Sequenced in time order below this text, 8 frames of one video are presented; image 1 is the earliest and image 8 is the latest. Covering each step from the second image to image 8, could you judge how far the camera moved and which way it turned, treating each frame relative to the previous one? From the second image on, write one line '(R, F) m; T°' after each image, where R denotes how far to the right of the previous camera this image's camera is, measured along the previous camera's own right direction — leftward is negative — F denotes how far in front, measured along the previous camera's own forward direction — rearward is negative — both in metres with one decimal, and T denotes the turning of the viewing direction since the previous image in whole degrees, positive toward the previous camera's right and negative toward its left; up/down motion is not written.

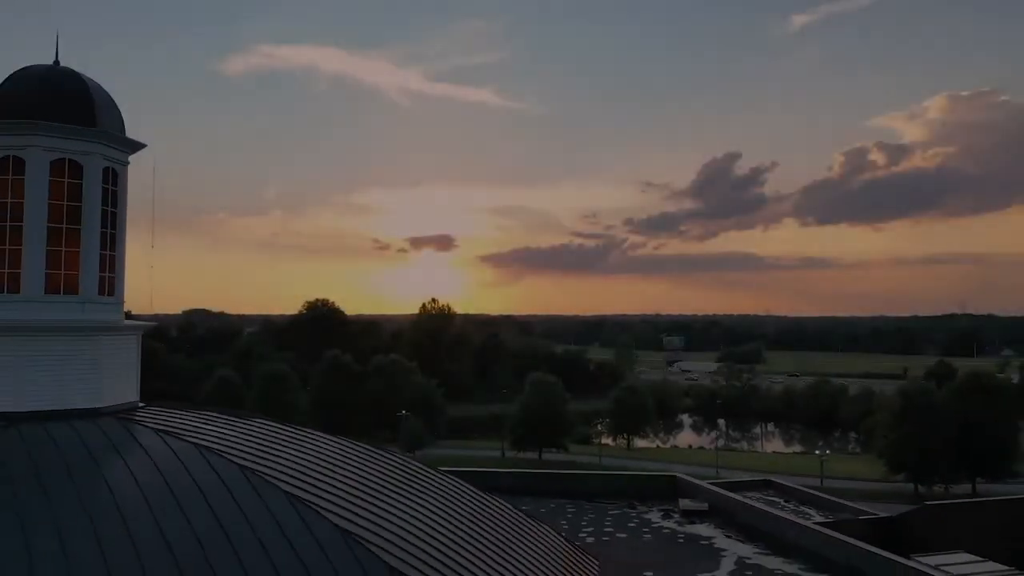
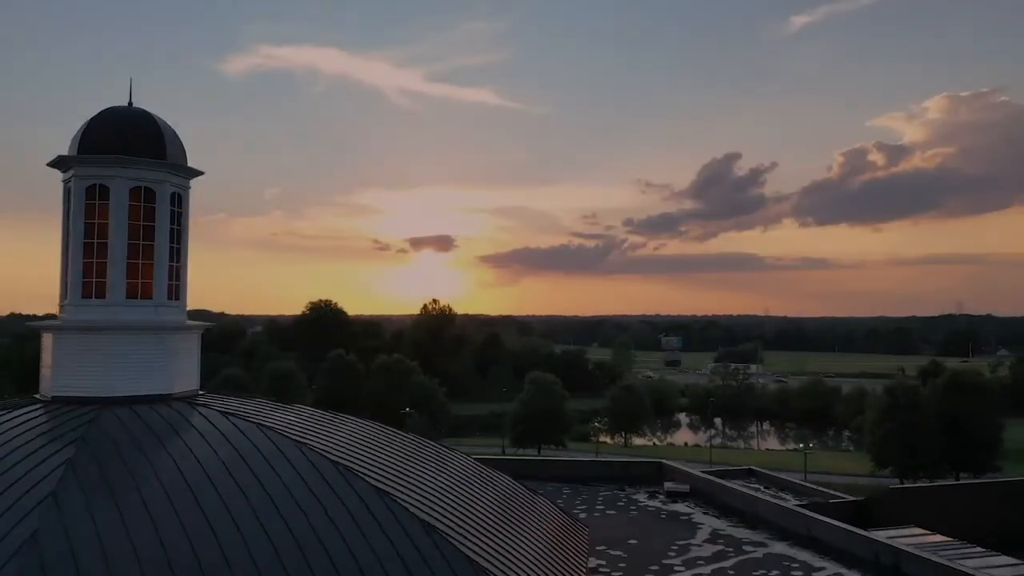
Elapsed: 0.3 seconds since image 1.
(0.0, -2.2) m; 0°
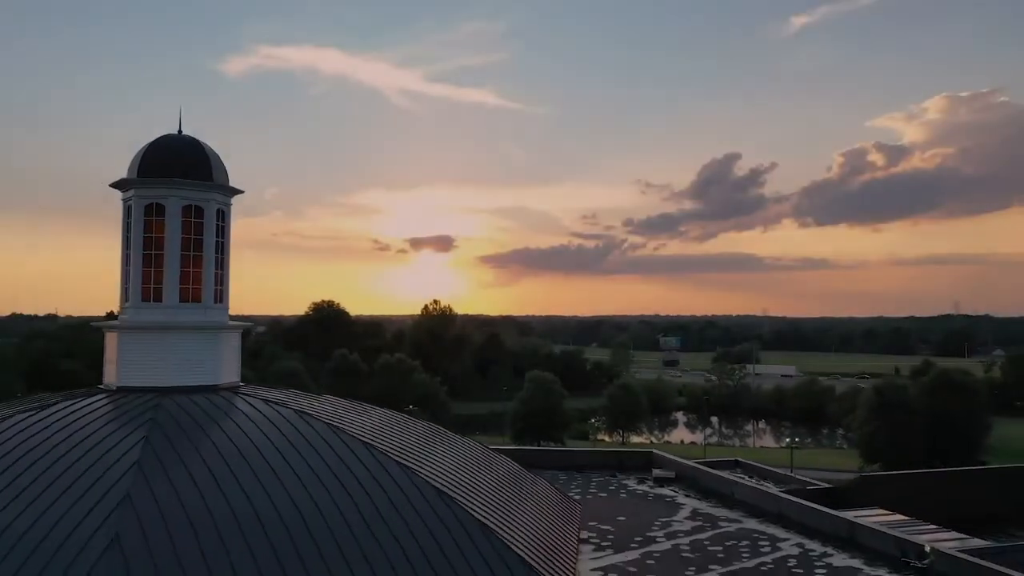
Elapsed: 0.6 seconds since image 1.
(0.0, -2.1) m; 0°
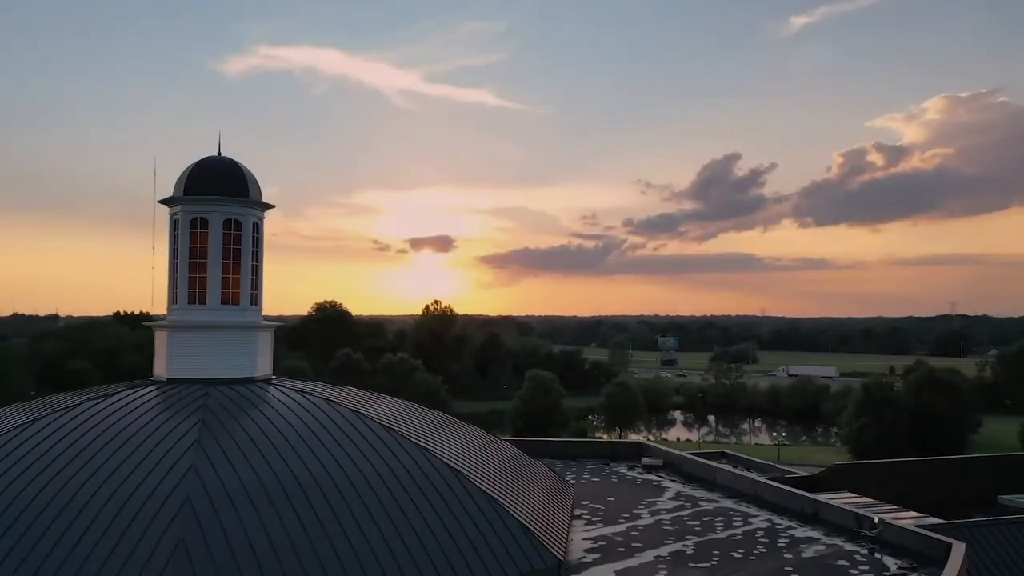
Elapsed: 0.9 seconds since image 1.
(0.0, -2.1) m; 0°
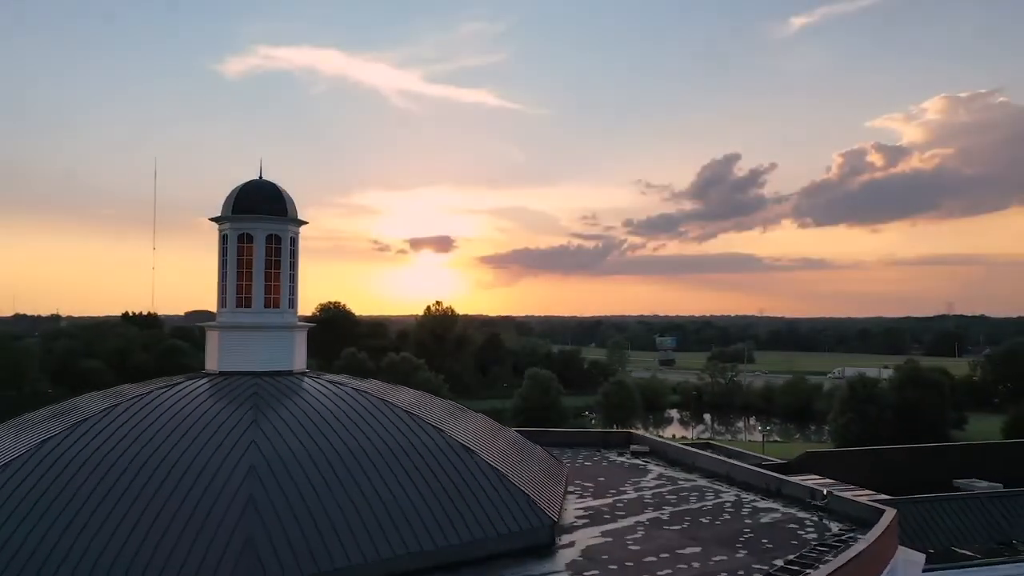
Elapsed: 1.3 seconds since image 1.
(-0.1, -2.9) m; 0°
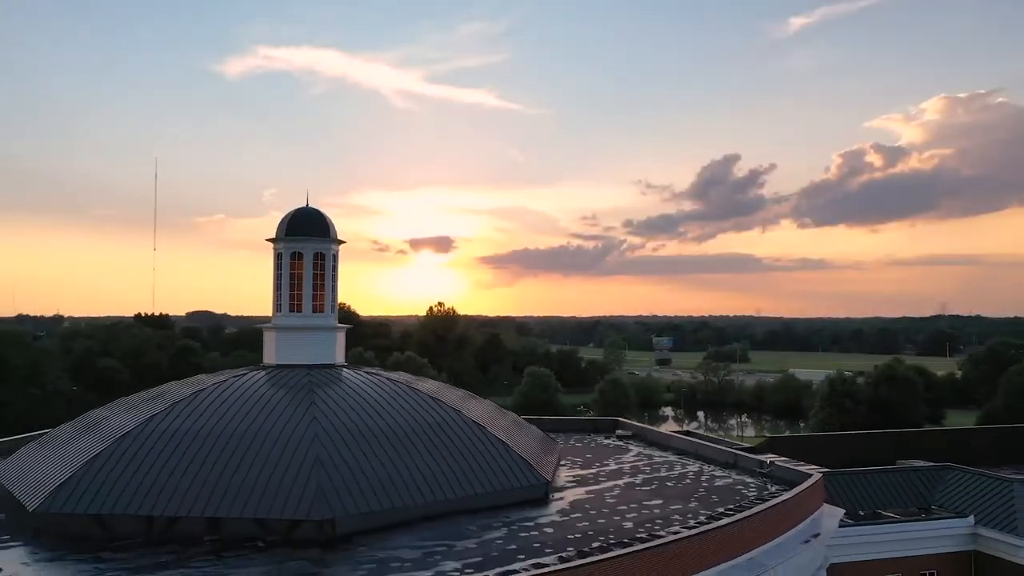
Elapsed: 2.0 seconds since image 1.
(-0.1, -4.6) m; 0°
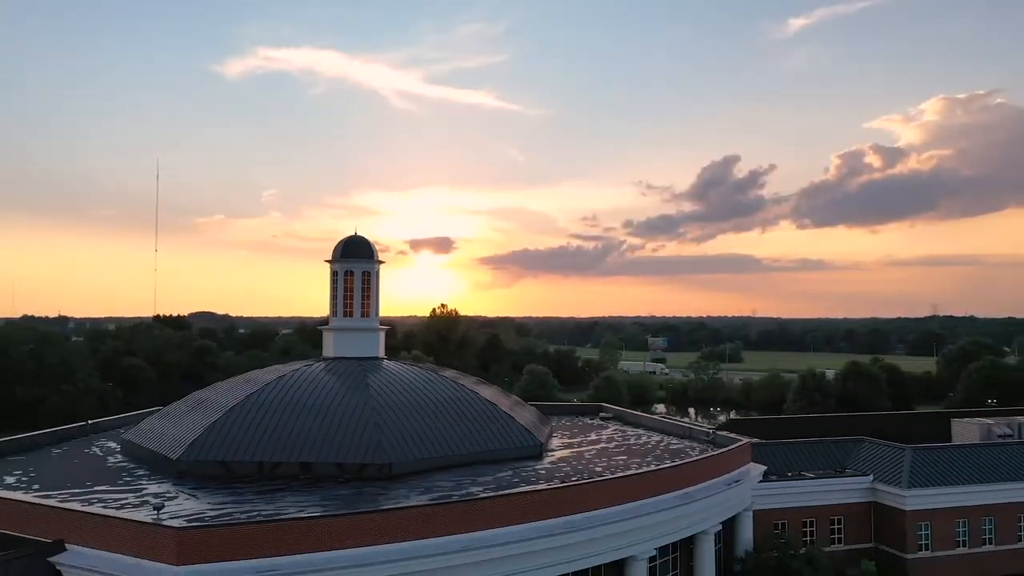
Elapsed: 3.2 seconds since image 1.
(-0.1, -7.4) m; 0°
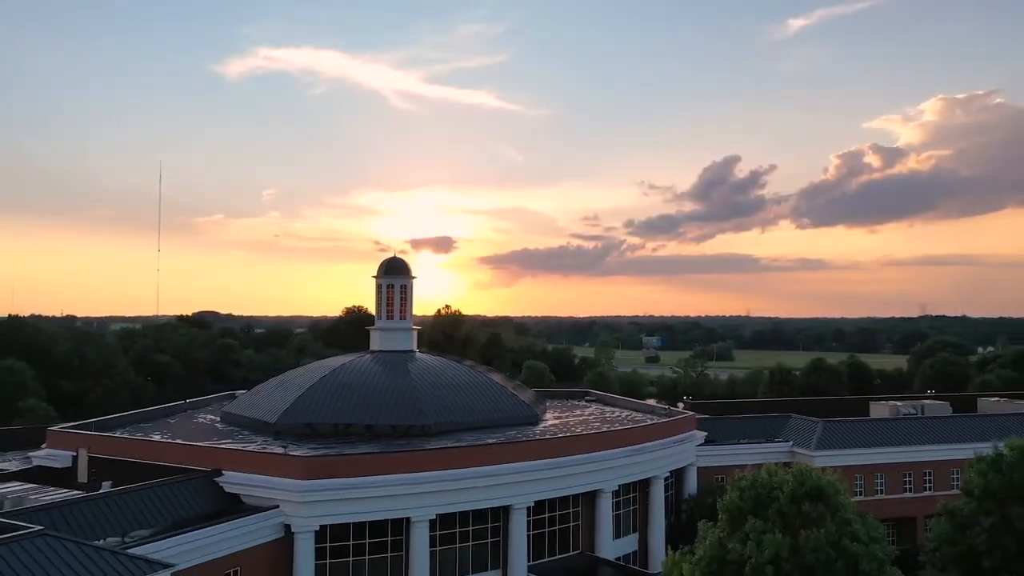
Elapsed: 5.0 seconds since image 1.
(-0.2, -10.0) m; 0°
